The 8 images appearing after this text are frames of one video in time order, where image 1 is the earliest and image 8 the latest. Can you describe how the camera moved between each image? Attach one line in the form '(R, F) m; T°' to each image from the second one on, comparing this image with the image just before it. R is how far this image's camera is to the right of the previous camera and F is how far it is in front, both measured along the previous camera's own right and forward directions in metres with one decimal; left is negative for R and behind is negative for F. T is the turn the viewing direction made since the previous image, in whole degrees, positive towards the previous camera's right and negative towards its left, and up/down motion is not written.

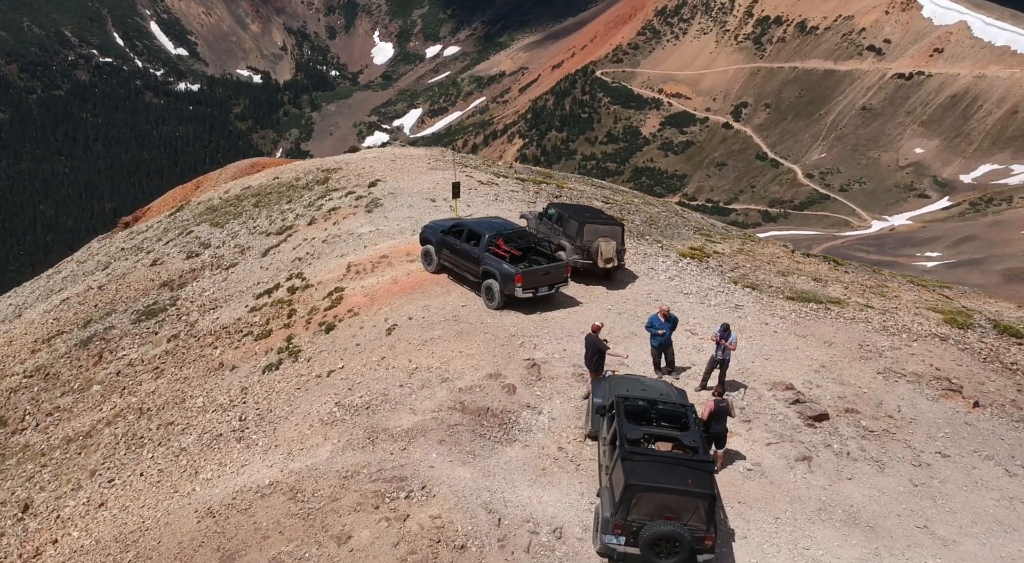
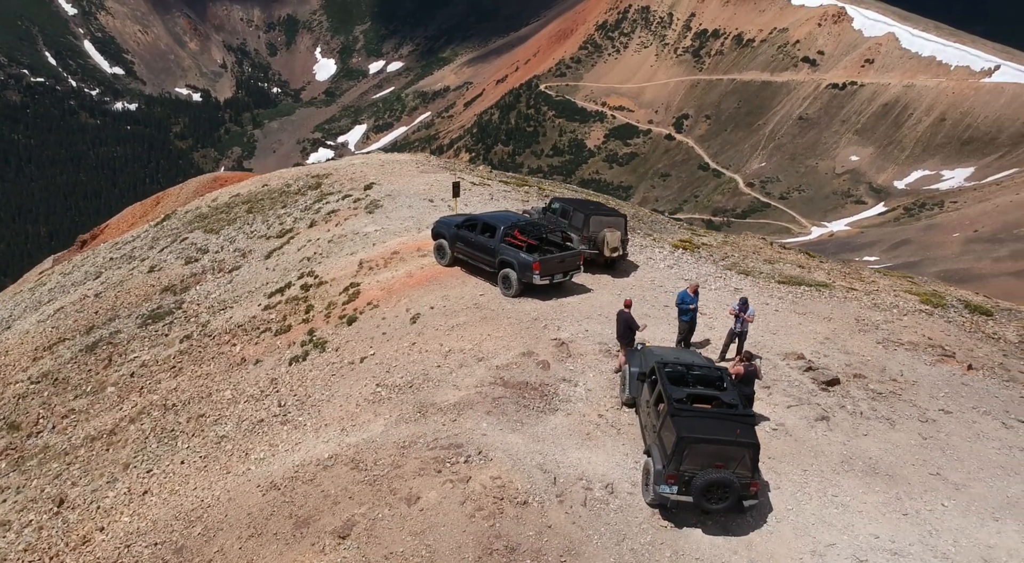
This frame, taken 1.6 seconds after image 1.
(-1.1, -0.7) m; +2°
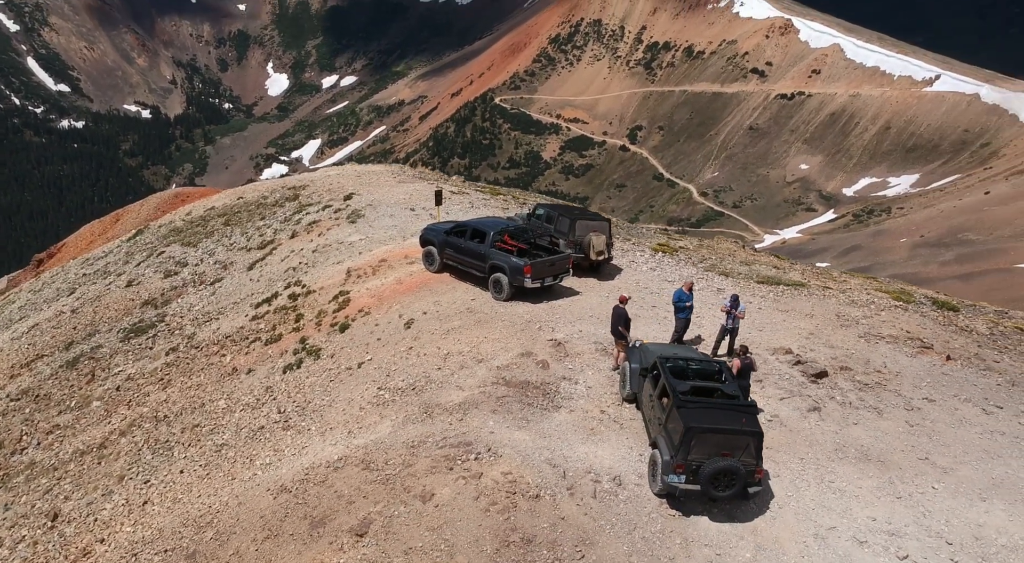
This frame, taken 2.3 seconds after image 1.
(-0.5, -0.3) m; +2°
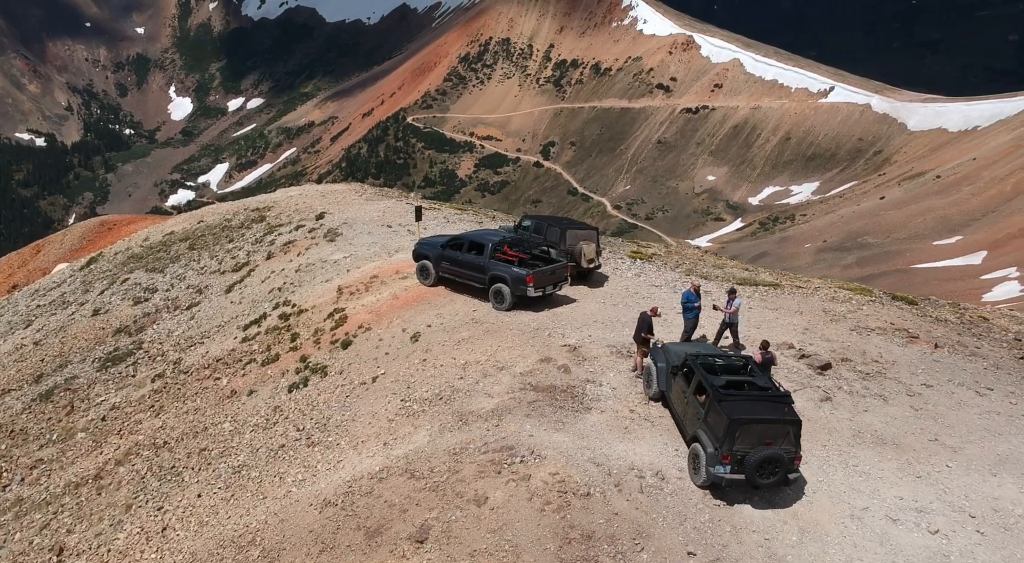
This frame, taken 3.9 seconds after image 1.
(-1.4, -0.2) m; +4°
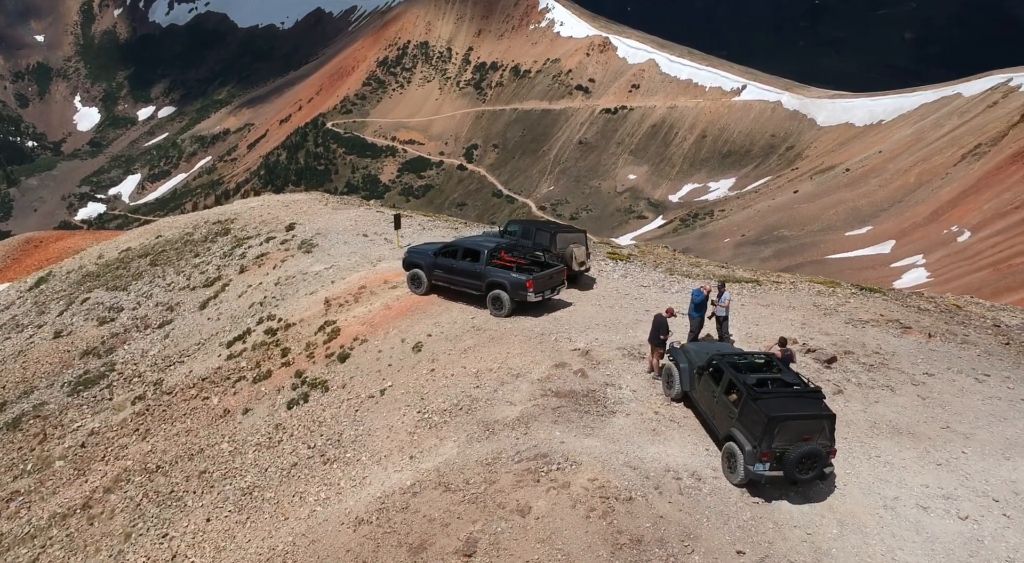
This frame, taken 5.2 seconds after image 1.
(-1.2, +0.2) m; +3°
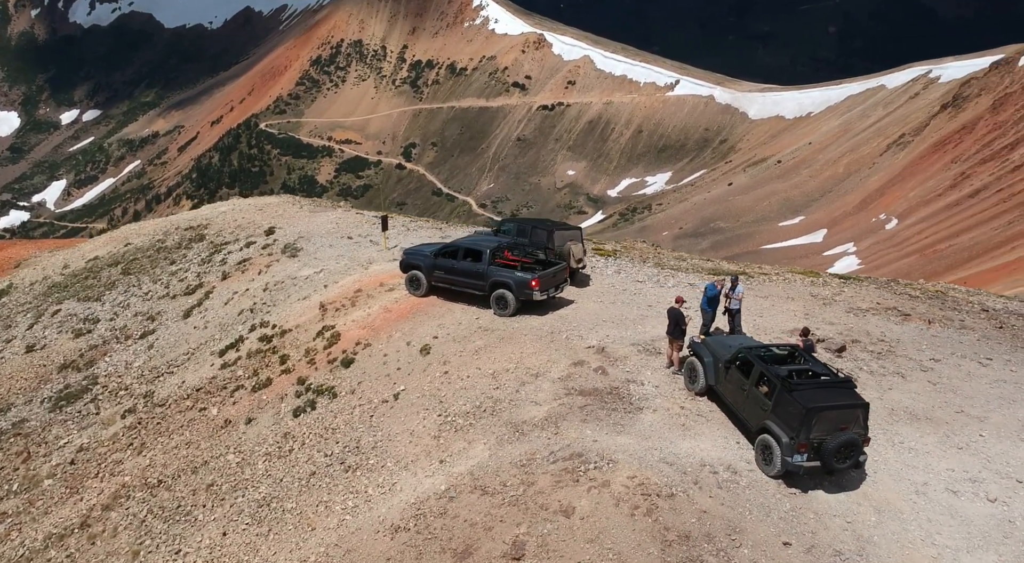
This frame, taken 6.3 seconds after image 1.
(-1.0, +0.2) m; +3°
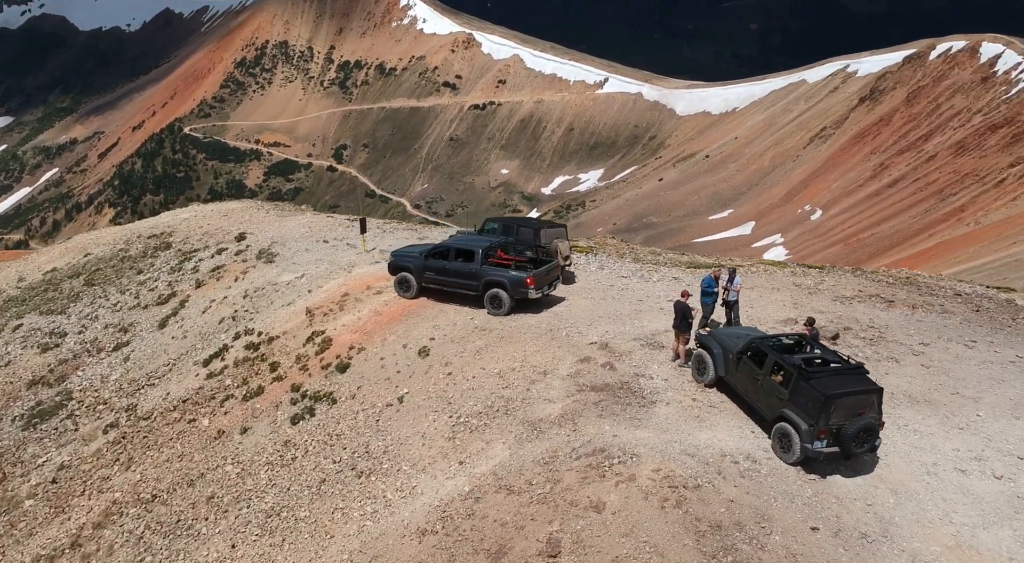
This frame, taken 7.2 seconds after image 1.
(-0.9, 0.0) m; +3°
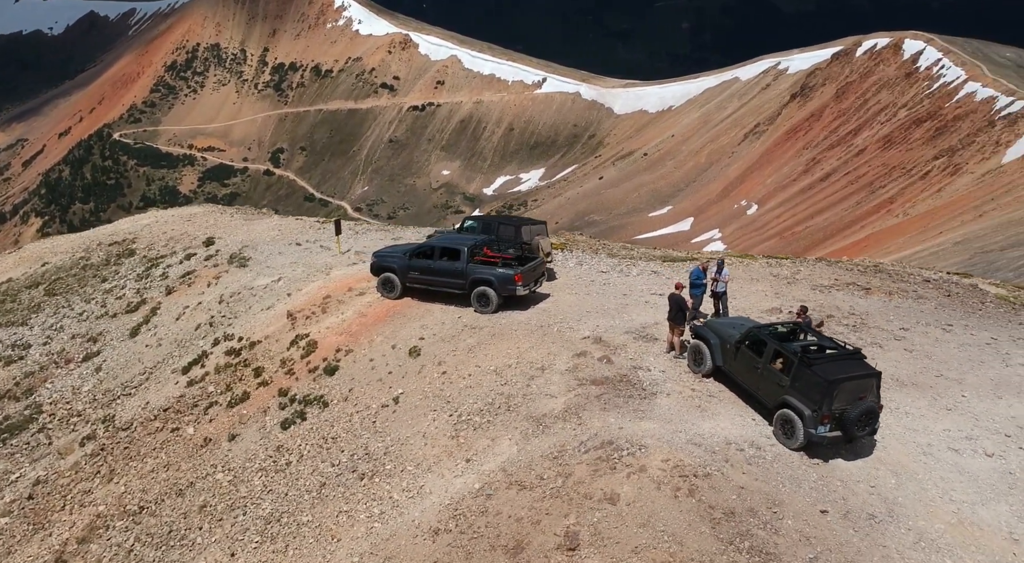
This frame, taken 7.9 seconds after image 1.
(-0.7, 0.0) m; +3°
